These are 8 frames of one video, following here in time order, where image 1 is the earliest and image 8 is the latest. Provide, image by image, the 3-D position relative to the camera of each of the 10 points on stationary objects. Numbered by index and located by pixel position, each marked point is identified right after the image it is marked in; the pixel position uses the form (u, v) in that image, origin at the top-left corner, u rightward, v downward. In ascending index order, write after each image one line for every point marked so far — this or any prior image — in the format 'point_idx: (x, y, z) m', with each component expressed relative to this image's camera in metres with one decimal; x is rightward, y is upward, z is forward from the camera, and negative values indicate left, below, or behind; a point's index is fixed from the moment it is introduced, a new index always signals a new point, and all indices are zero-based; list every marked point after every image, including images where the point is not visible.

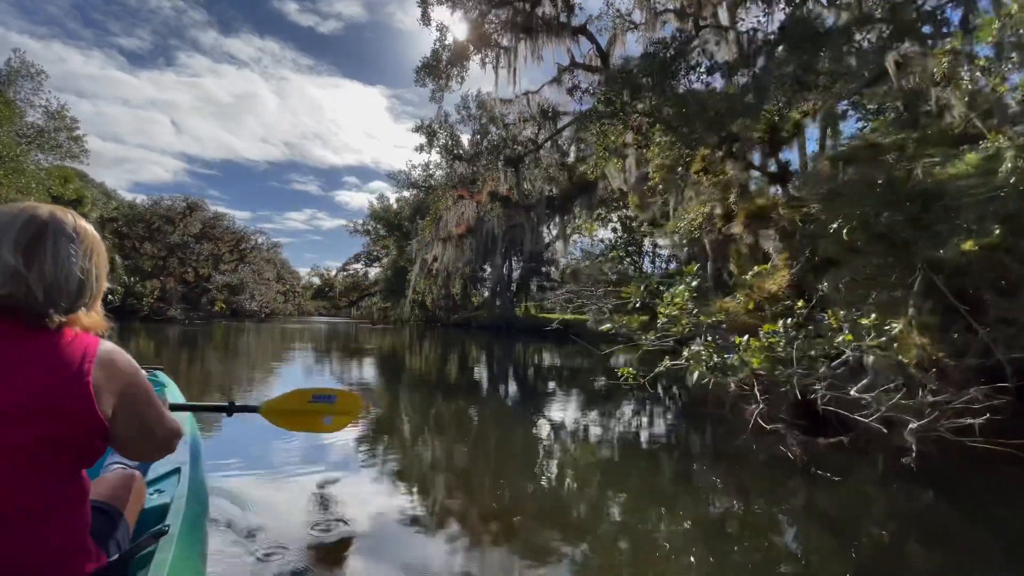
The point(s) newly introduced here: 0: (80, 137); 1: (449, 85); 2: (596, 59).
0: (-16.1, +5.8, +17.2) m
1: (-1.3, +4.4, +10.1) m
2: (+1.9, +5.1, +10.4) m
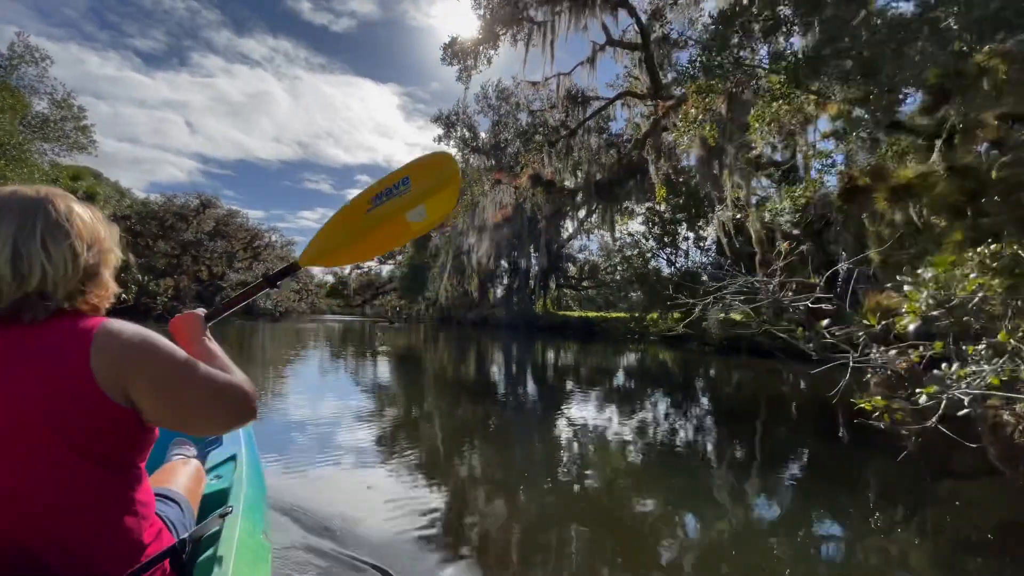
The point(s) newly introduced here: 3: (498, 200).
0: (-15.4, +5.8, +16.8) m
1: (-0.7, +4.5, +9.4) m
2: (+2.6, +5.2, +9.6) m
3: (+0.2, +2.5, +11.9) m
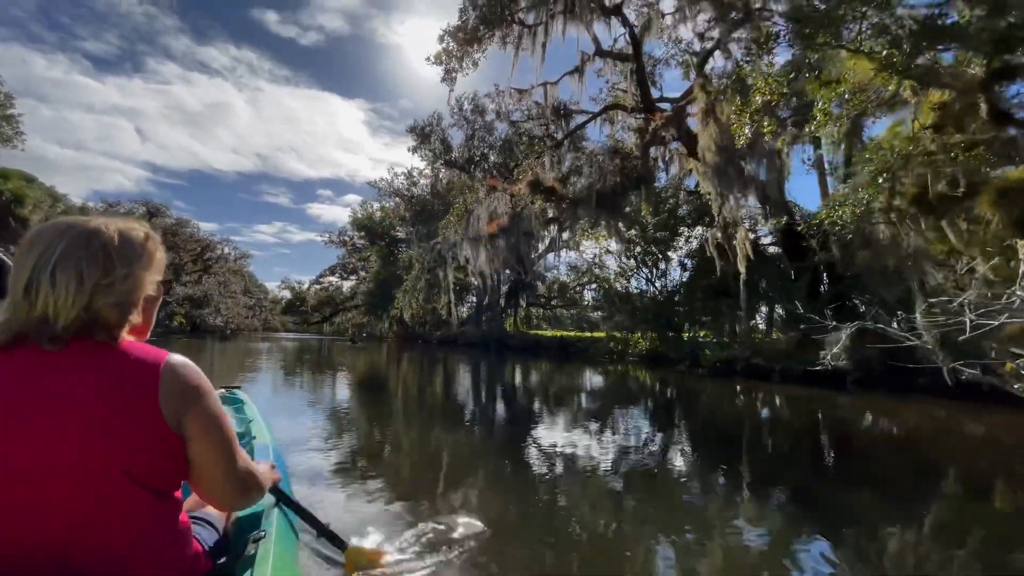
0: (-16.1, +5.5, +15.1) m
1: (-1.0, +4.2, +8.8) m
2: (+2.3, +4.8, +9.3) m
3: (-0.3, +2.1, +11.4) m
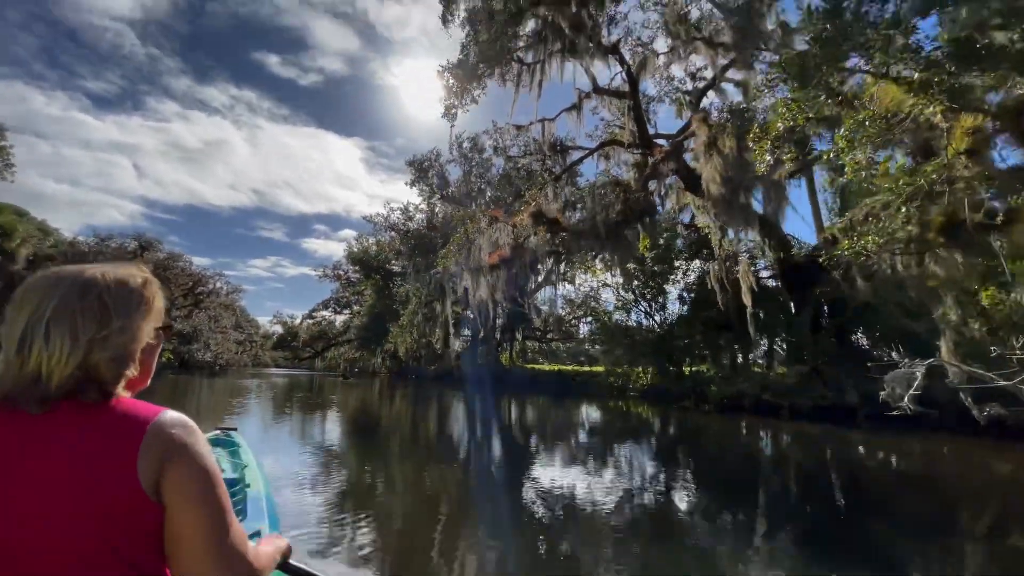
0: (-16.3, +4.3, +15.1) m
1: (-1.0, +3.5, +8.9) m
2: (+2.3, +4.1, +9.5) m
3: (-0.4, +1.2, +11.3) m
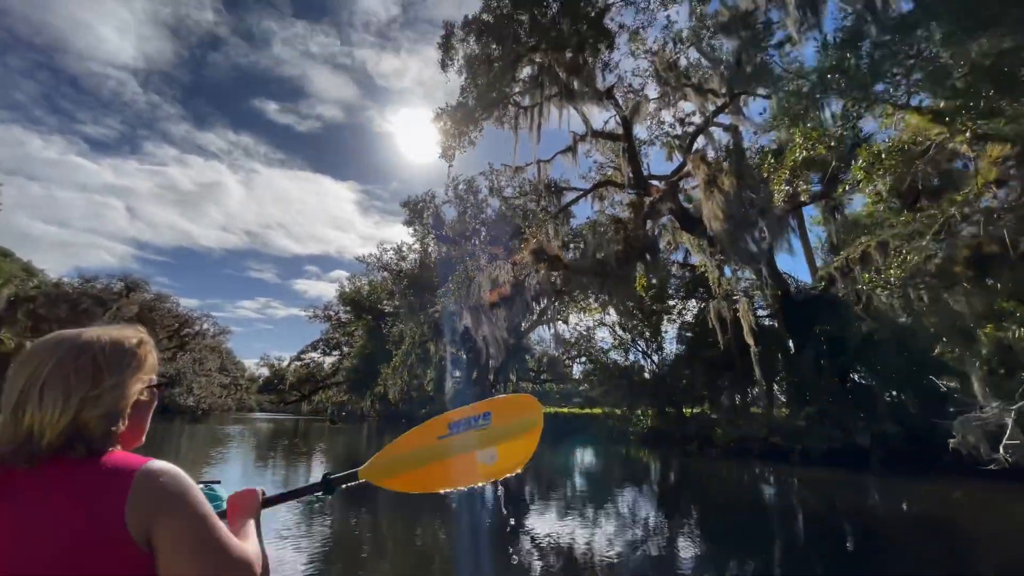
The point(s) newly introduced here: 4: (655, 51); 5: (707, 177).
0: (-16.4, +3.0, +14.9) m
1: (-1.1, +2.8, +9.0) m
2: (+2.2, +3.3, +9.7) m
3: (-0.5, +0.3, +11.2) m
4: (+3.0, +4.9, +9.7) m
5: (+3.8, +2.1, +8.8) m
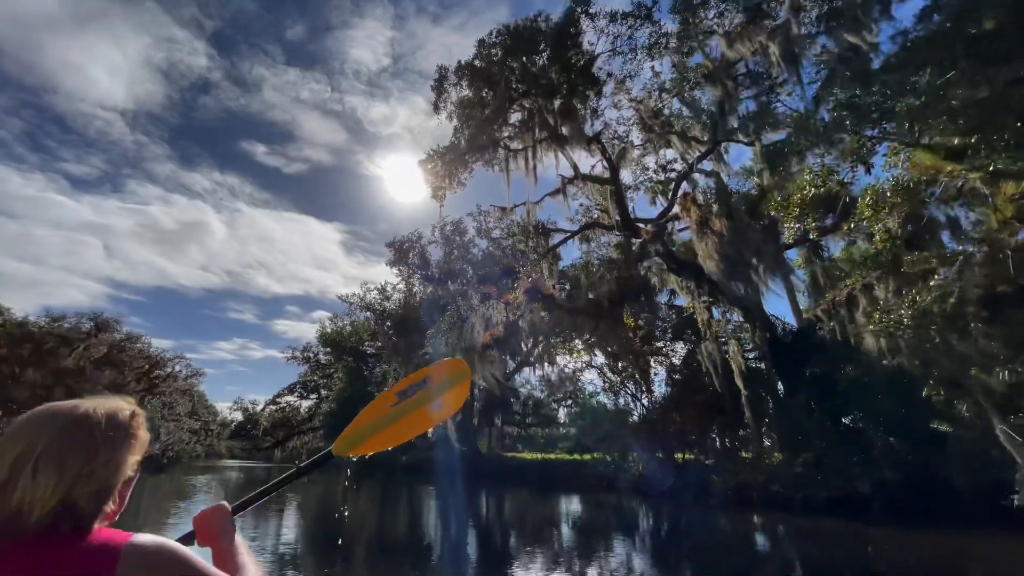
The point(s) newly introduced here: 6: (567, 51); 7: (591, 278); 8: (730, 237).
0: (-16.8, +1.8, +14.4) m
1: (-1.3, +2.0, +9.0) m
2: (+1.9, +2.4, +9.9) m
3: (-0.8, -0.7, +11.0) m
4: (+2.7, +4.1, +10.1) m
5: (+3.6, +1.3, +9.0) m
6: (+0.9, +3.9, +7.6) m
7: (+1.9, +0.3, +10.7) m
8: (+4.1, +0.9, +8.7) m
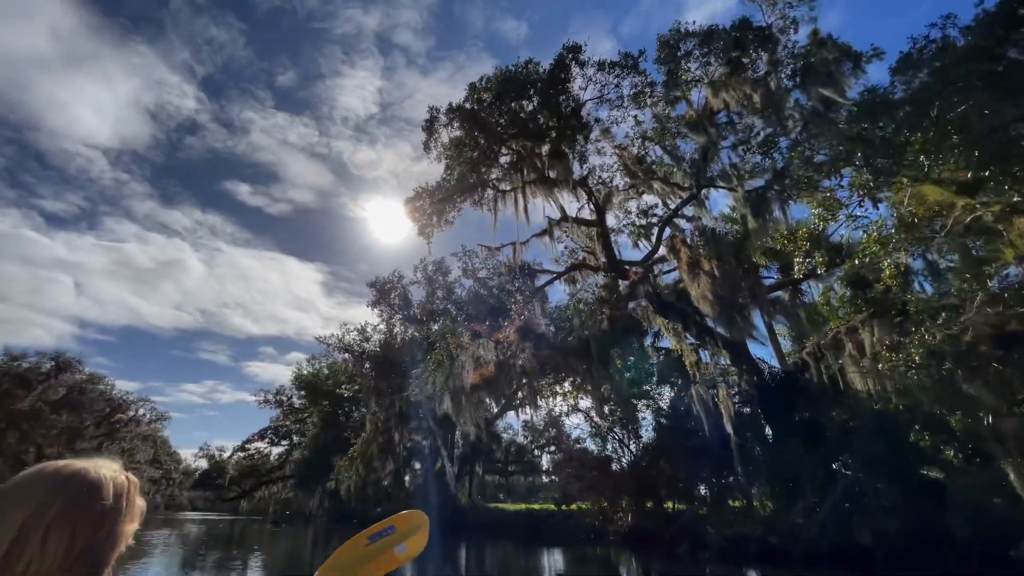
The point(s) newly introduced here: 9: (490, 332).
0: (-17.3, +0.7, +13.8) m
1: (-1.5, +1.2, +9.0) m
2: (+1.7, +1.6, +10.0) m
3: (-1.1, -1.6, +10.7) m
4: (+2.5, +3.1, +10.4) m
5: (+3.4, +0.5, +9.1) m
6: (+0.7, +3.2, +7.8) m
7: (+1.6, -0.6, +10.6) m
8: (+3.8, +0.2, +8.7) m
9: (-0.5, -1.1, +11.2) m
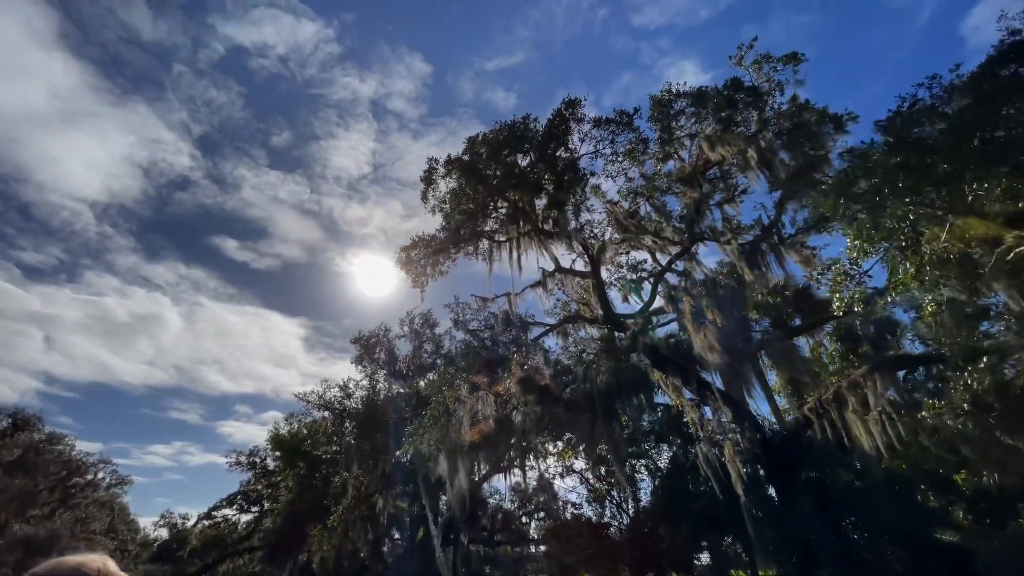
0: (-17.5, -0.7, +13.1) m
1: (-1.6, +0.3, +8.9) m
2: (+1.5, +0.4, +10.0) m
3: (-1.3, -2.8, +10.3) m
4: (+2.3, +1.9, +10.6) m
5: (+3.2, -0.5, +9.0) m
6: (+0.7, +2.3, +8.0) m
7: (+1.4, -1.8, +10.3) m
8: (+3.7, -0.8, +8.6) m
9: (-0.7, -2.3, +10.8) m
